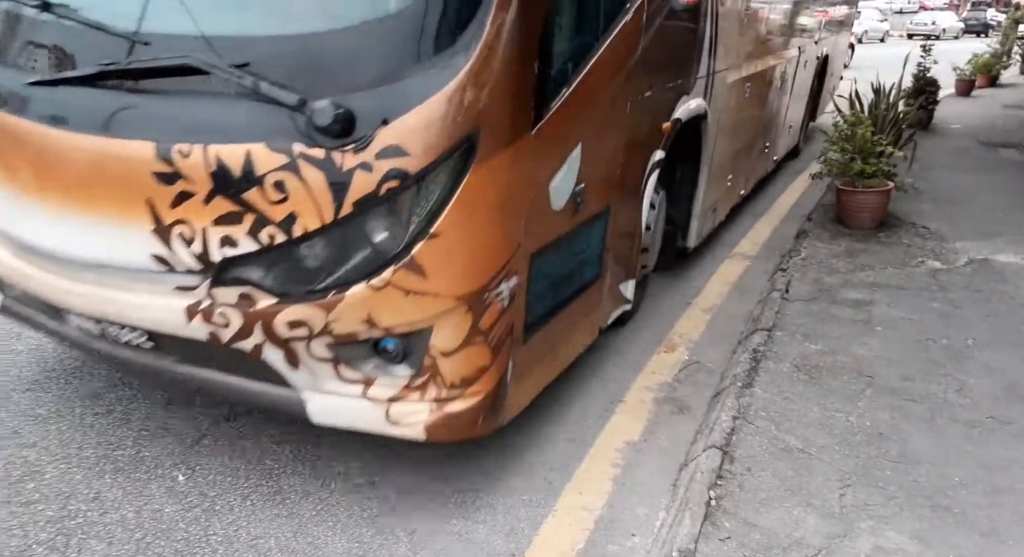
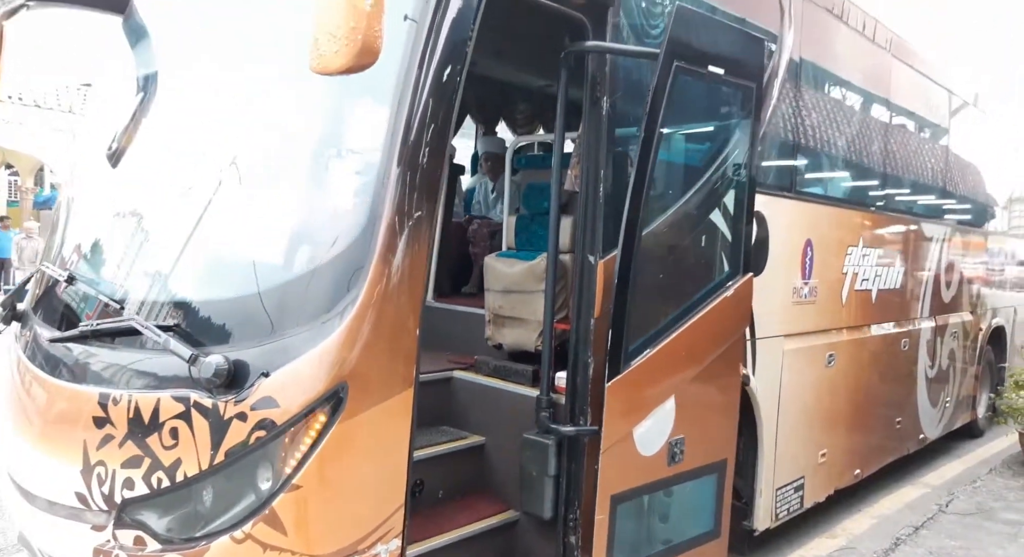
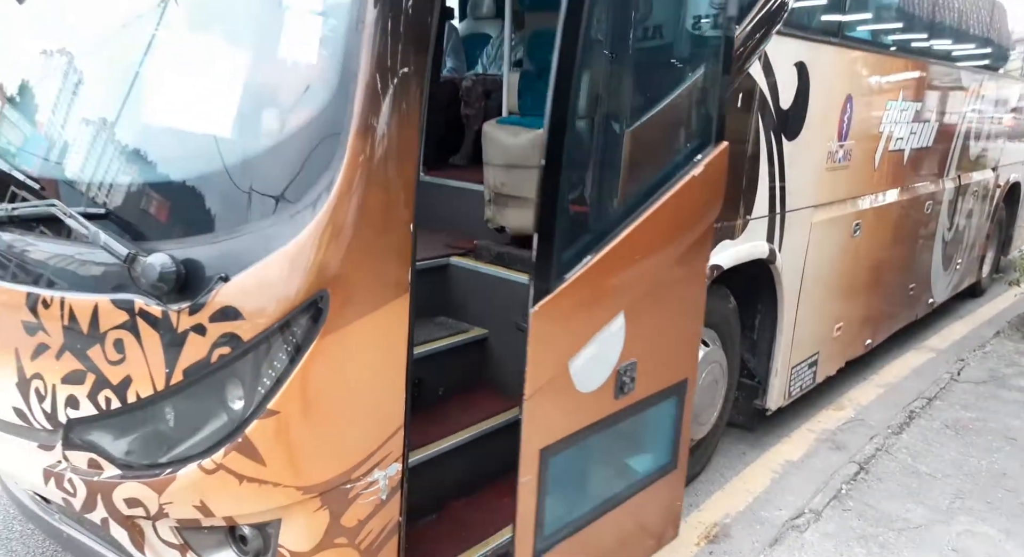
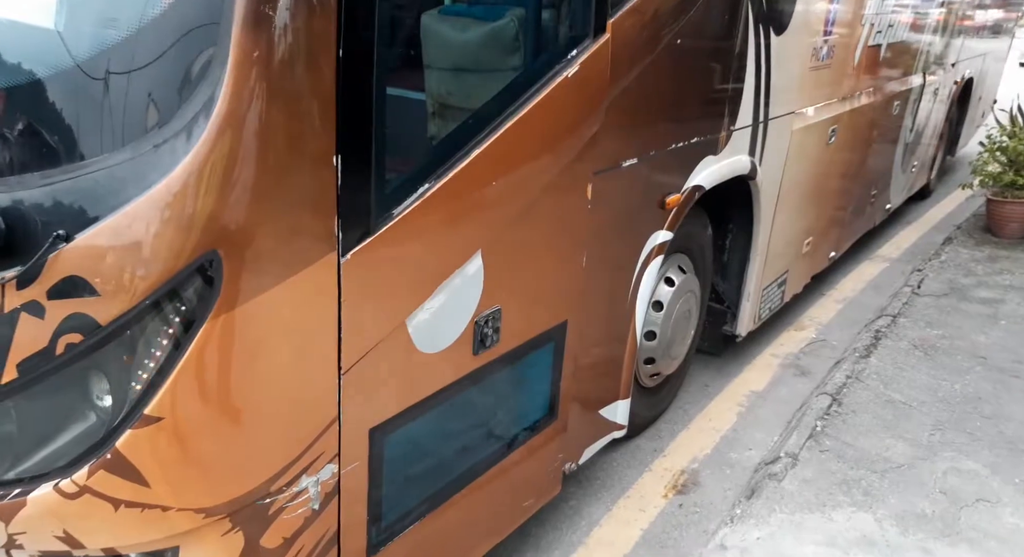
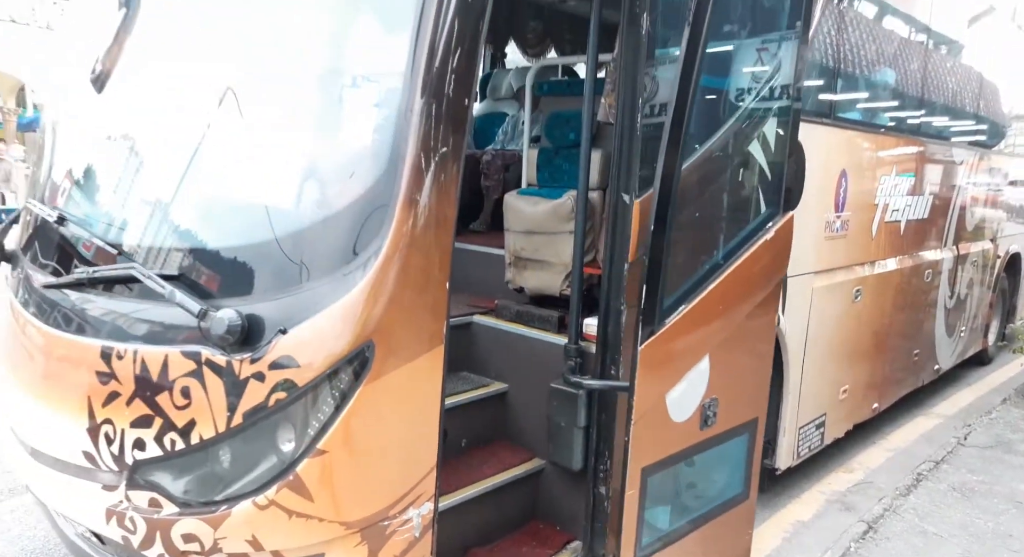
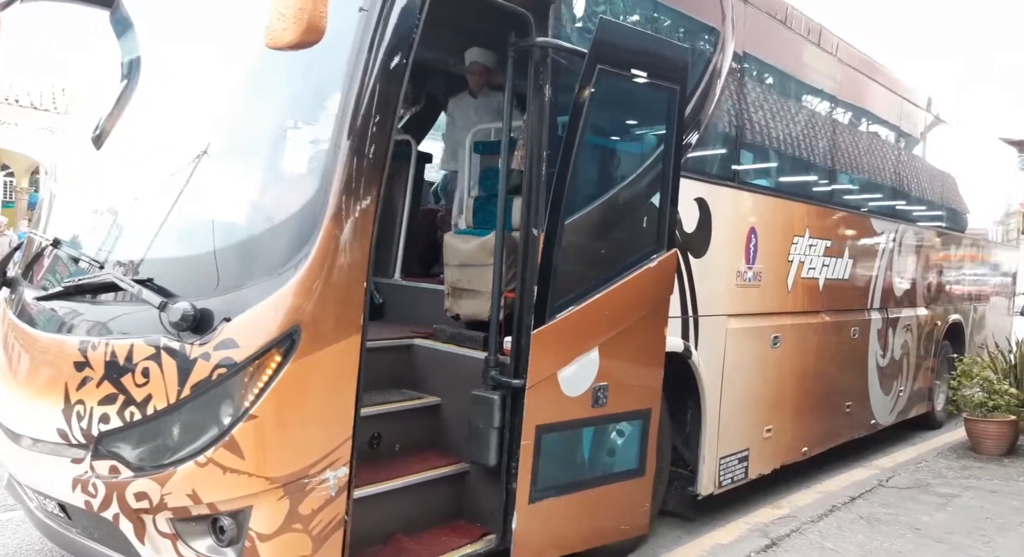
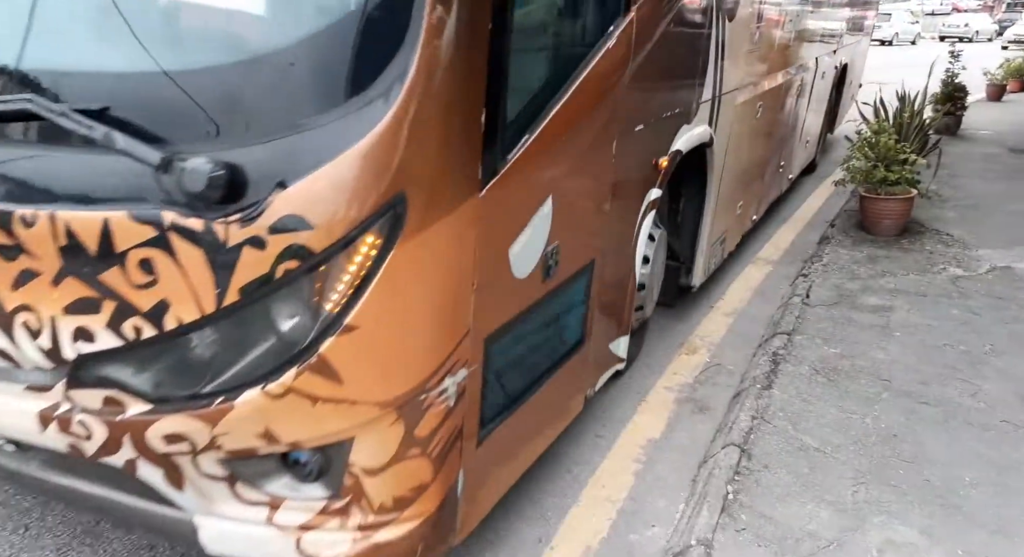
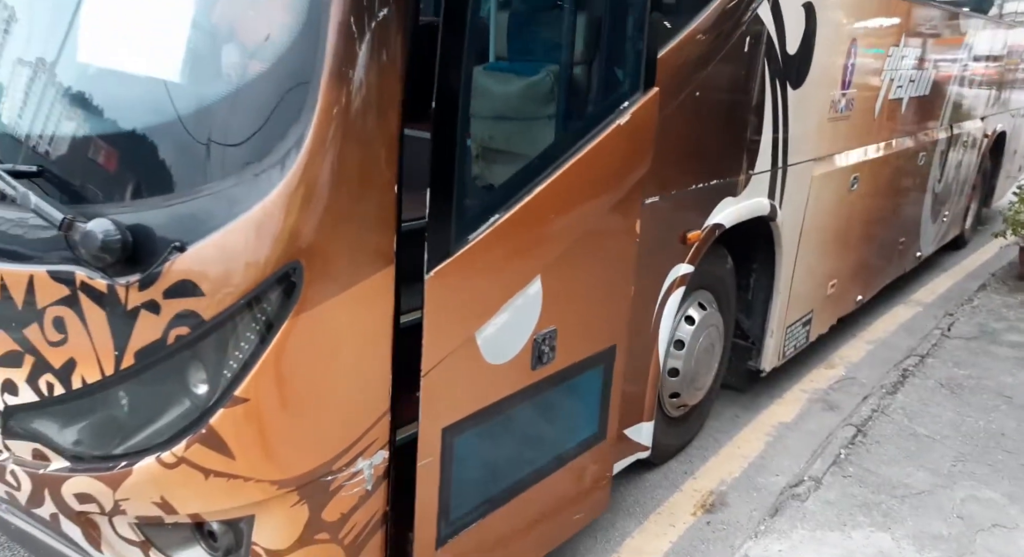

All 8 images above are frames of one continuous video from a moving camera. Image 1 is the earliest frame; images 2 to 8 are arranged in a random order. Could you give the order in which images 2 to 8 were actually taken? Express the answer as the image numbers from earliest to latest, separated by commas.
7, 4, 8, 3, 5, 2, 6
